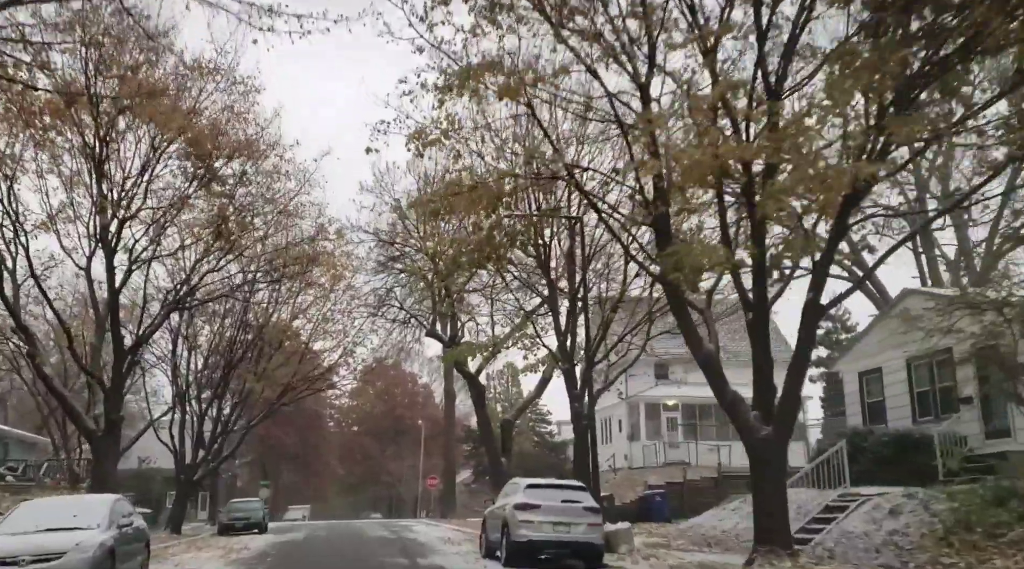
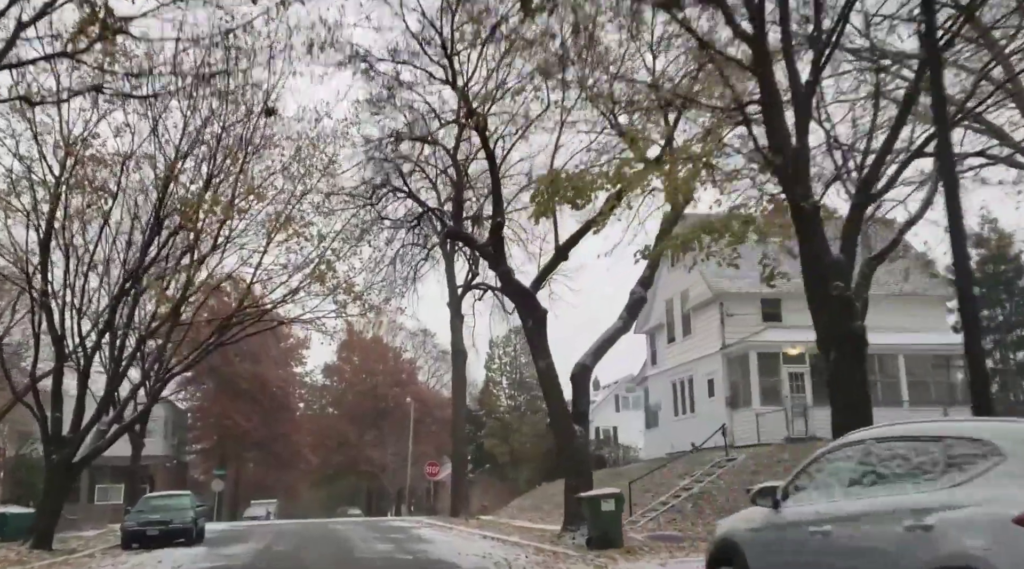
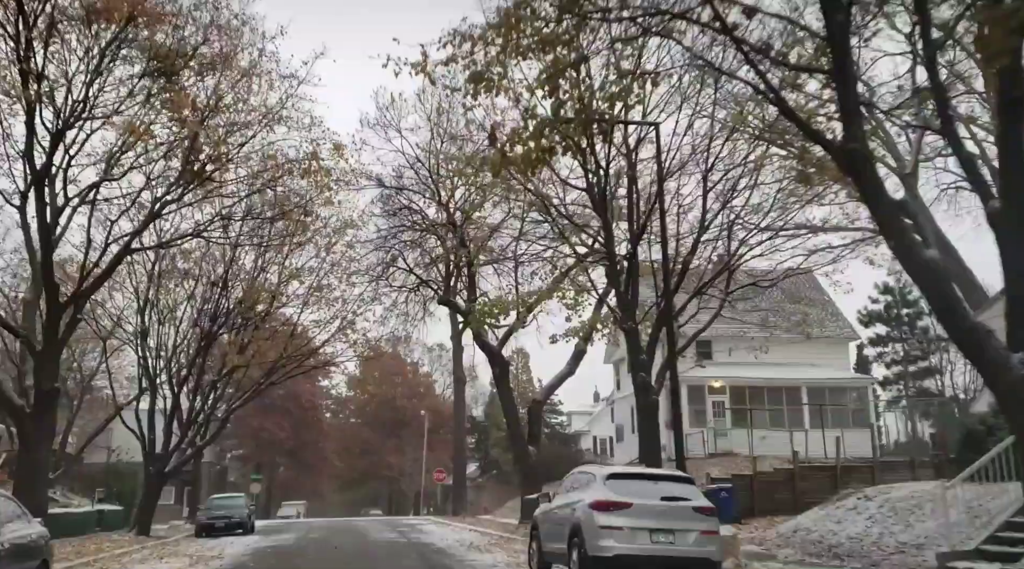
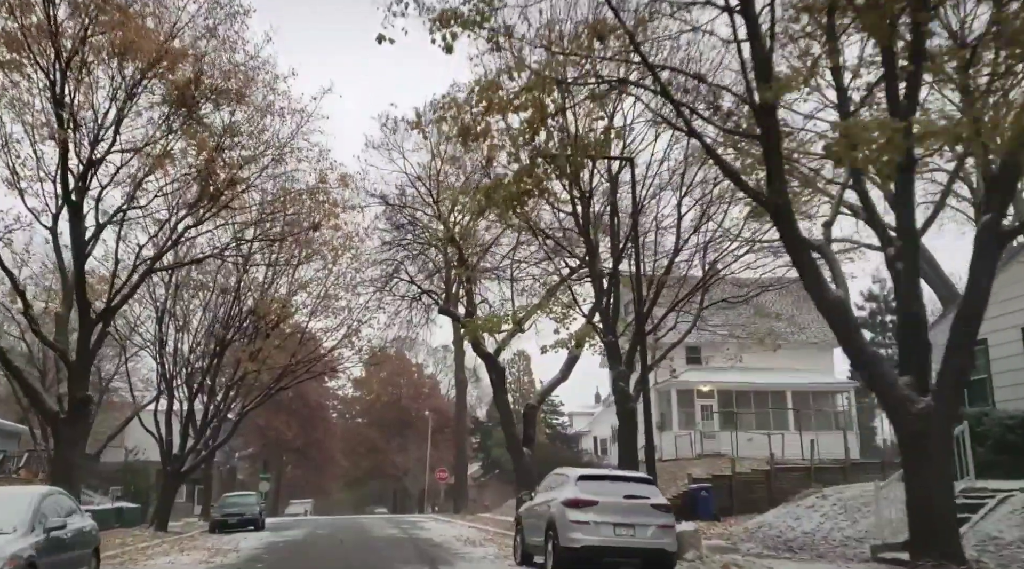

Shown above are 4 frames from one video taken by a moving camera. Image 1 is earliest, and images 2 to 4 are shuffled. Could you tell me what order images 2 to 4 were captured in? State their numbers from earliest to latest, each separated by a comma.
4, 3, 2
